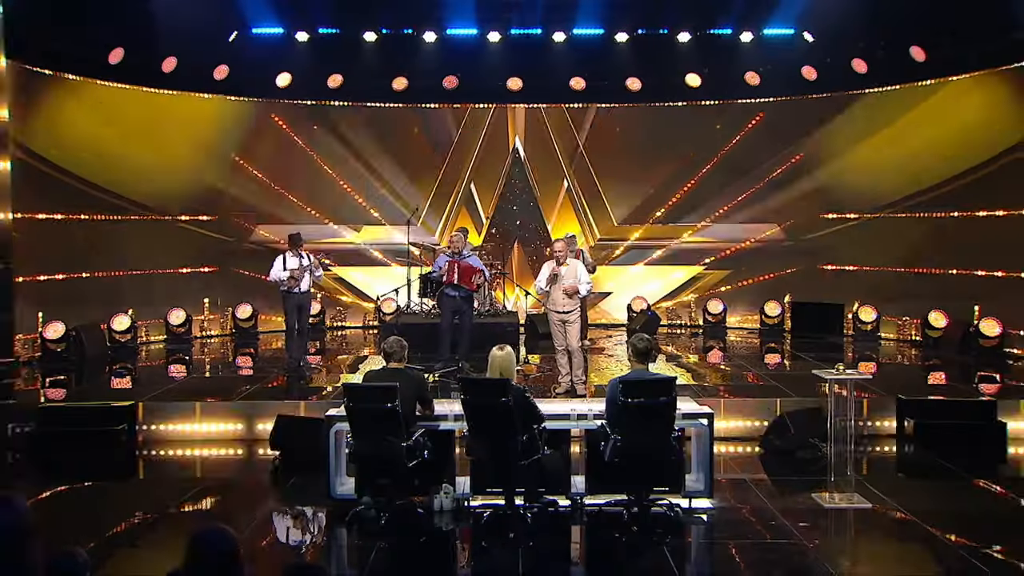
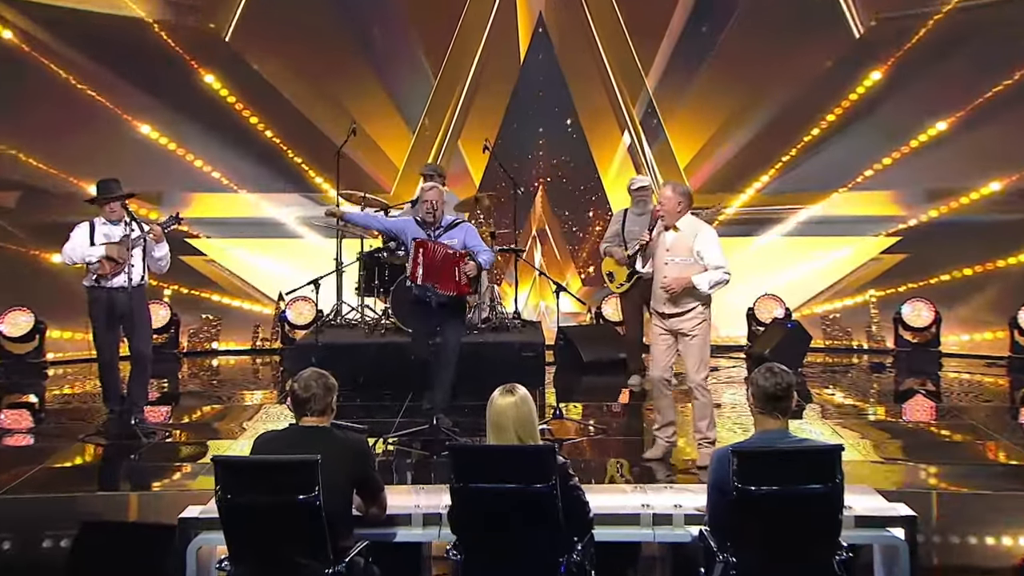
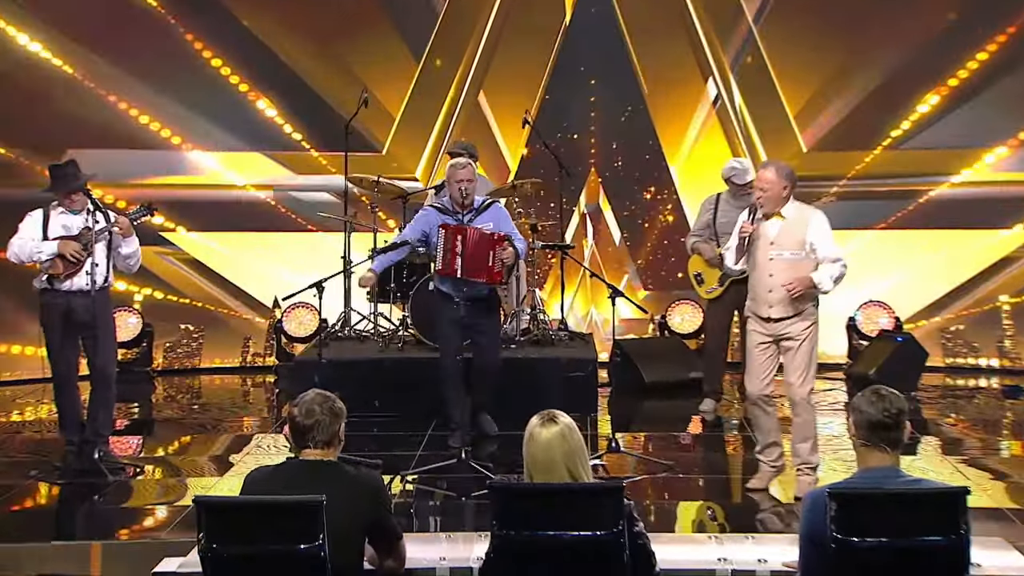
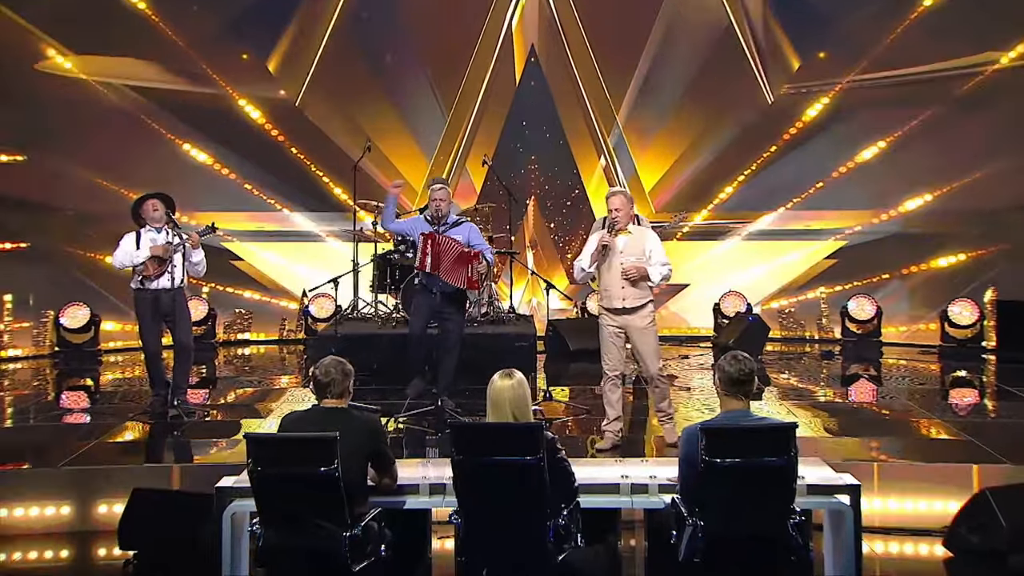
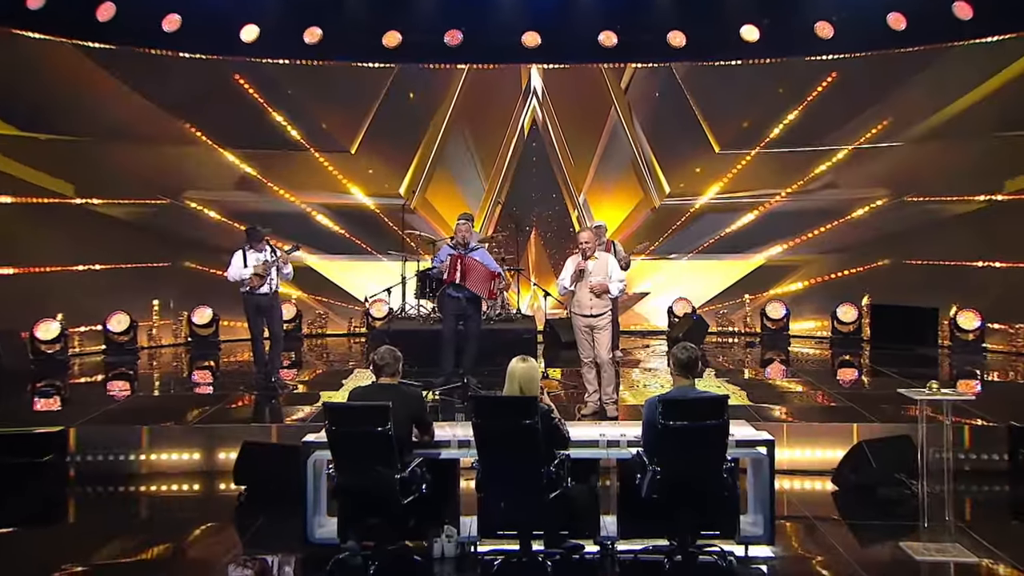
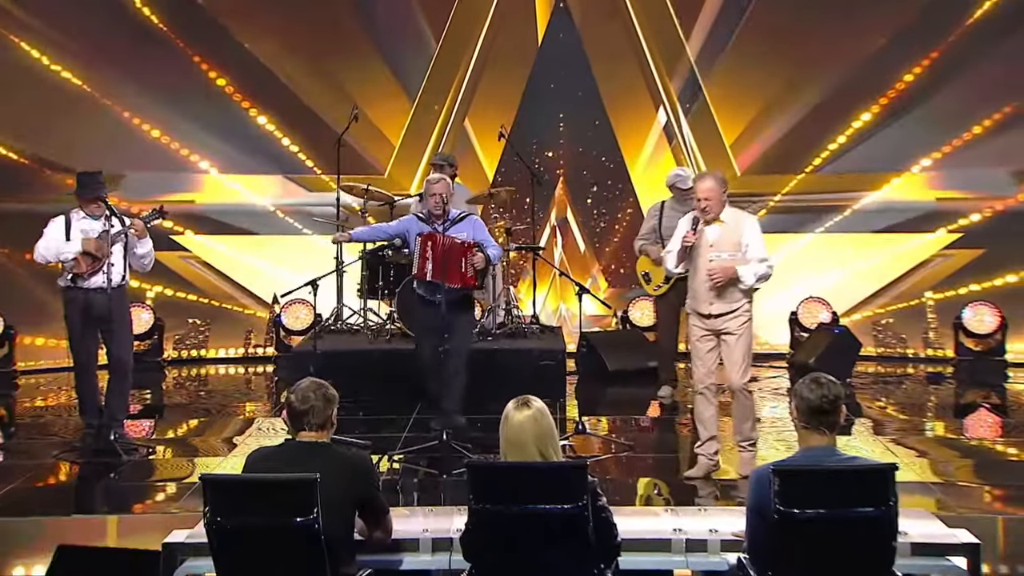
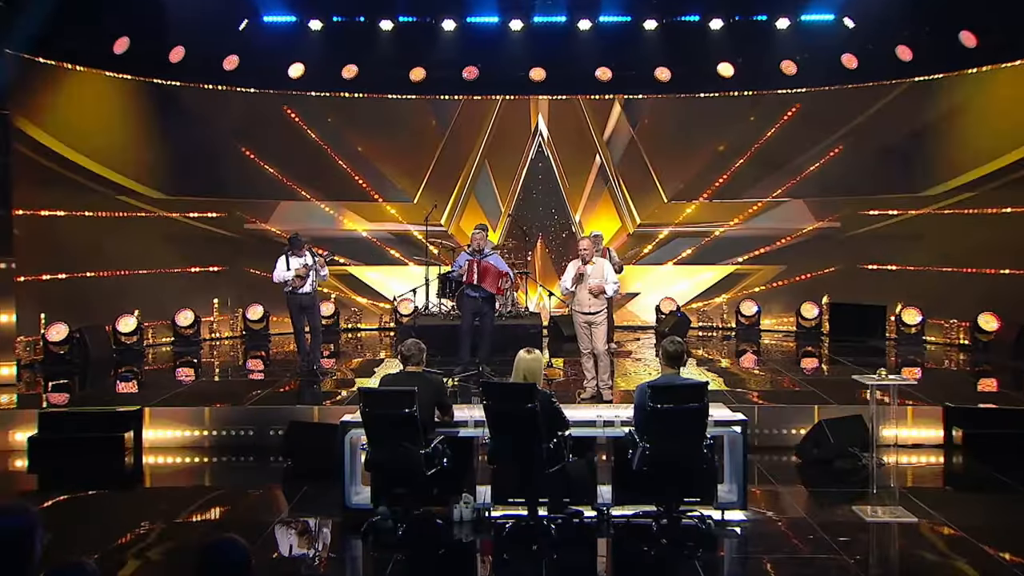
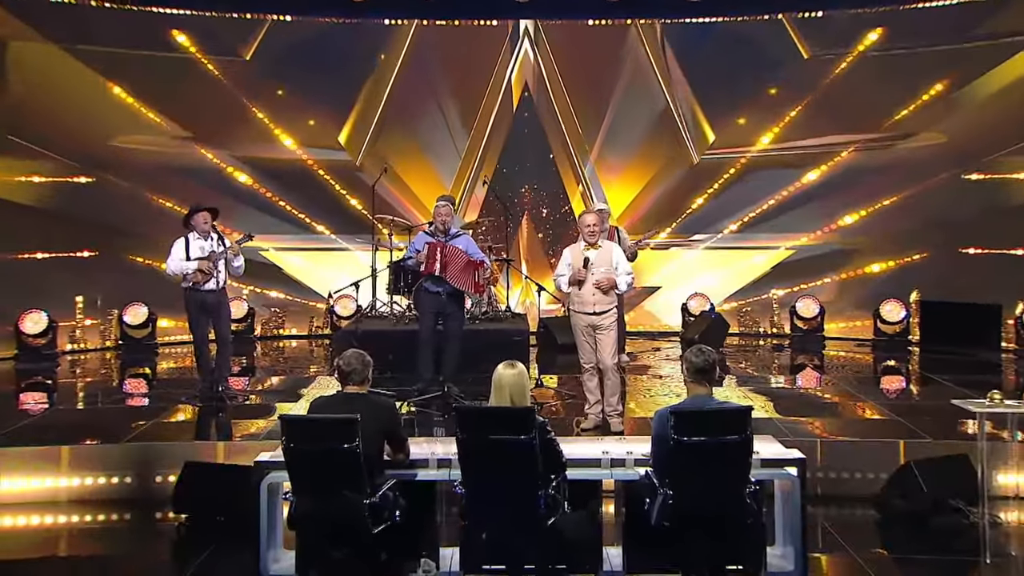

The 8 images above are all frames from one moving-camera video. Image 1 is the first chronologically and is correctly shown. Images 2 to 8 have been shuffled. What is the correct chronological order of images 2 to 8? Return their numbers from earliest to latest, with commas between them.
7, 5, 8, 4, 2, 6, 3
